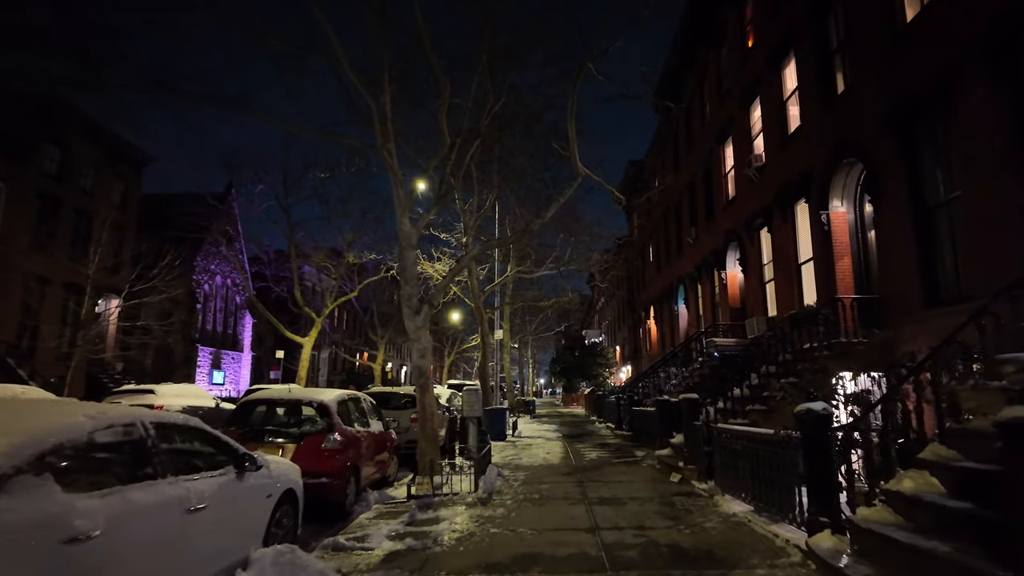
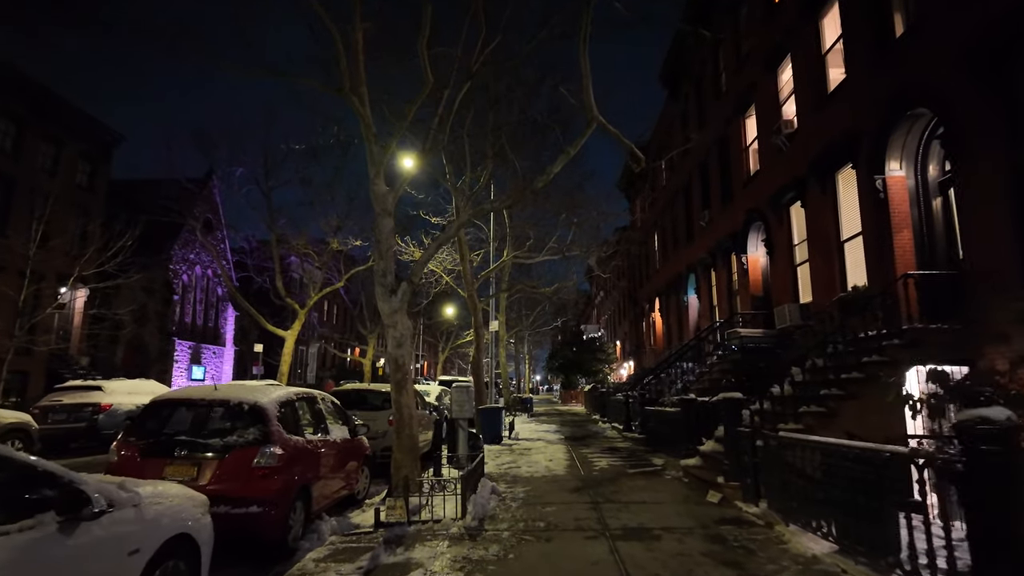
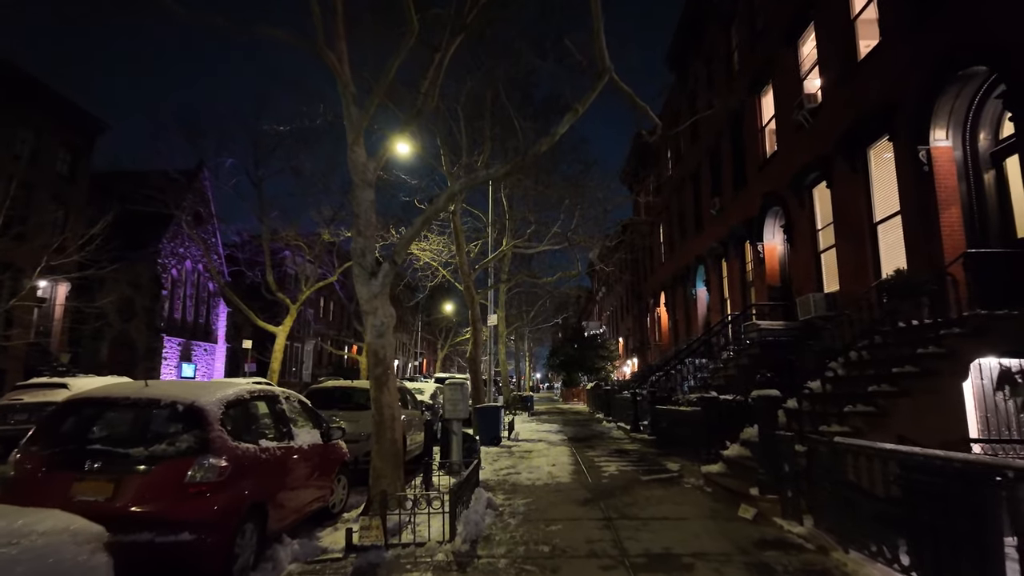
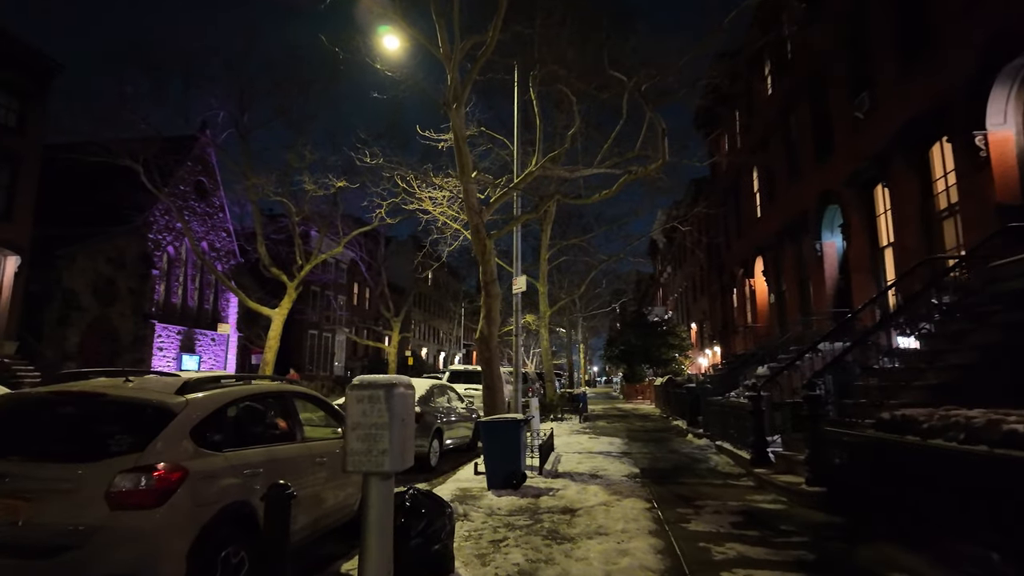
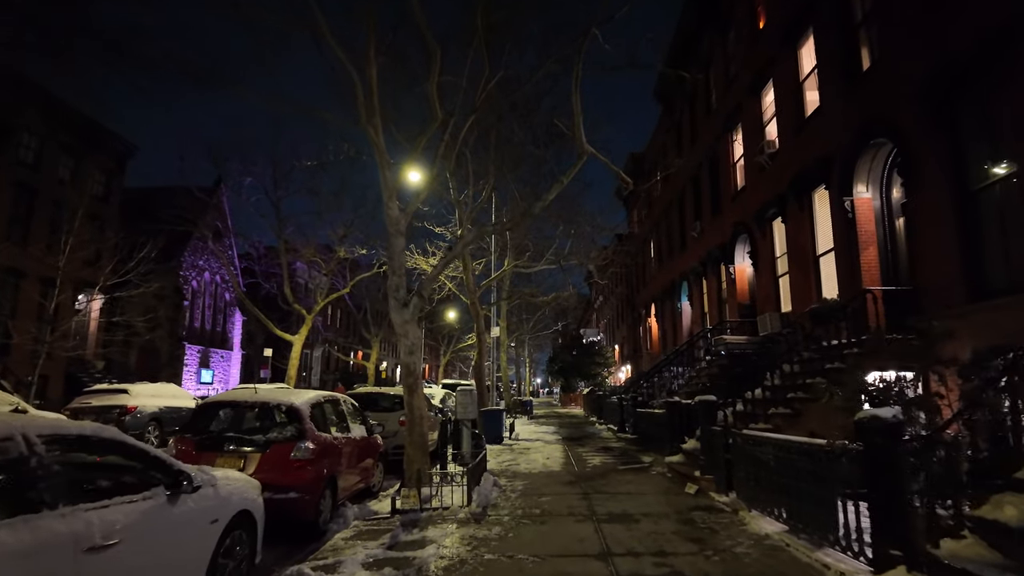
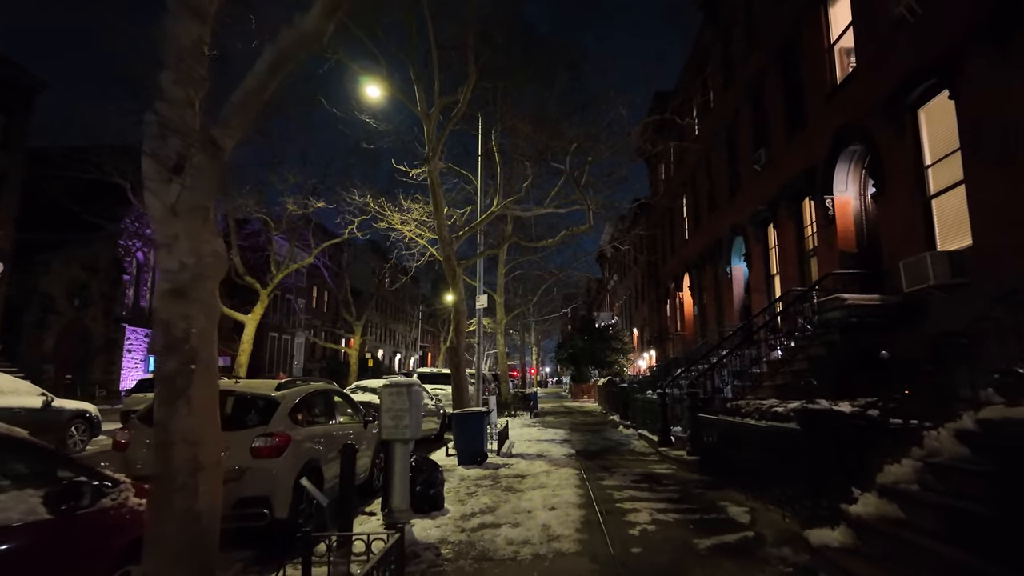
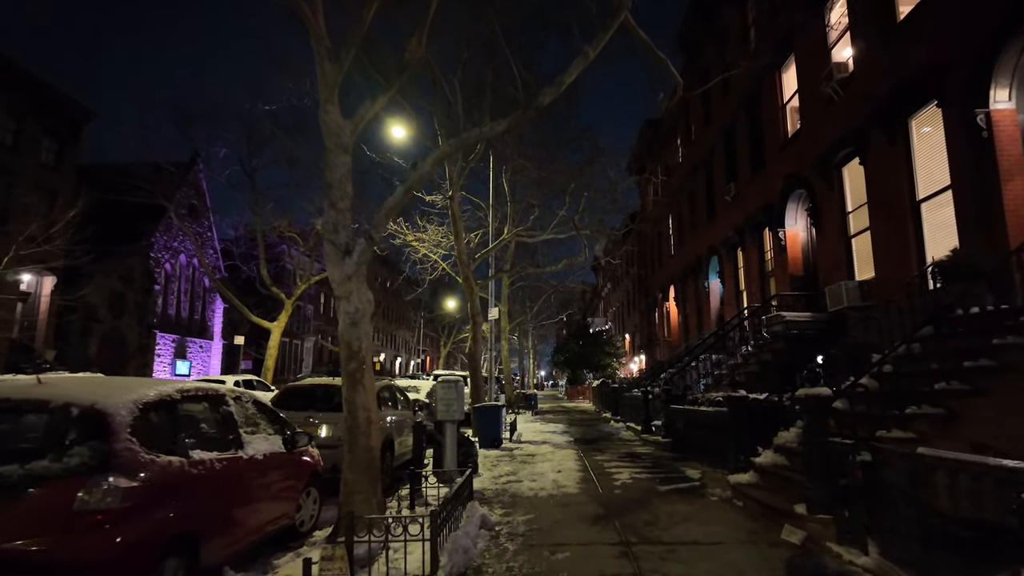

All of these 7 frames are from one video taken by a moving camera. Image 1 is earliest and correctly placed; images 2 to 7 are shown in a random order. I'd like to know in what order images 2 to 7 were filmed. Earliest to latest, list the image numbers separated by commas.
5, 2, 3, 7, 6, 4
